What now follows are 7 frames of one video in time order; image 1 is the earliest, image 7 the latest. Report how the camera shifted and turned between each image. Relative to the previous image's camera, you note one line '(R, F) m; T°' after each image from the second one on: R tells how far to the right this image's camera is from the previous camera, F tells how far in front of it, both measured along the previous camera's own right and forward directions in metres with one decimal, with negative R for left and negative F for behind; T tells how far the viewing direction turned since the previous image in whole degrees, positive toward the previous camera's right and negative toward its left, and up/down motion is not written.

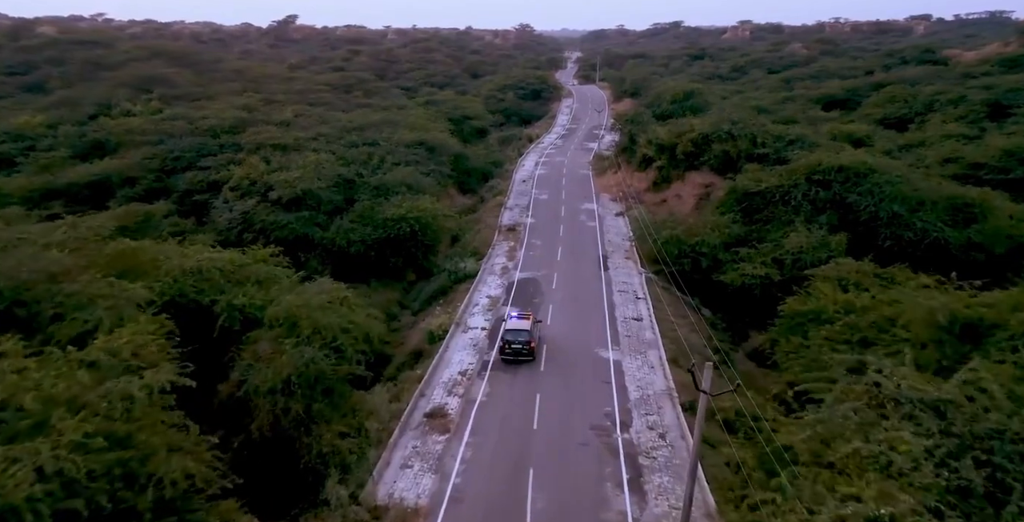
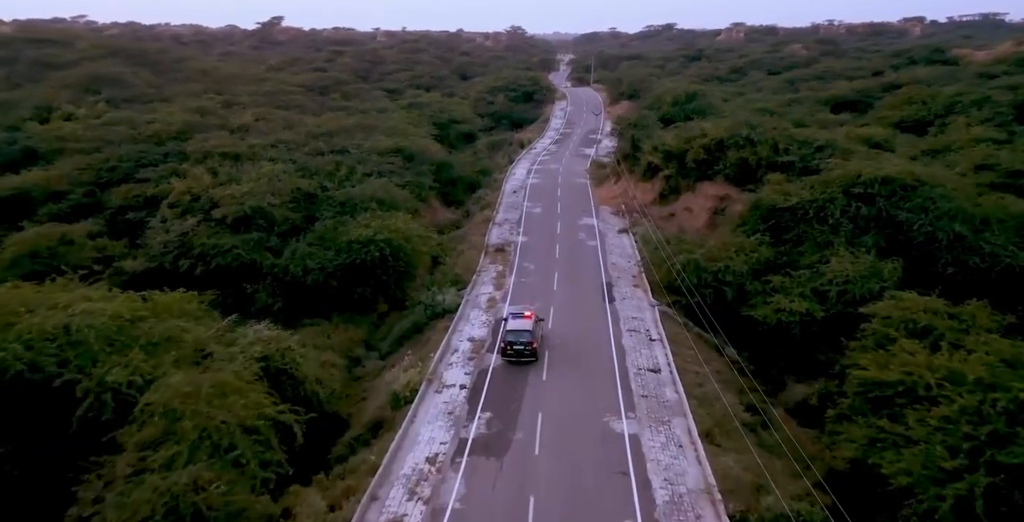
(+0.2, +6.3) m; +1°
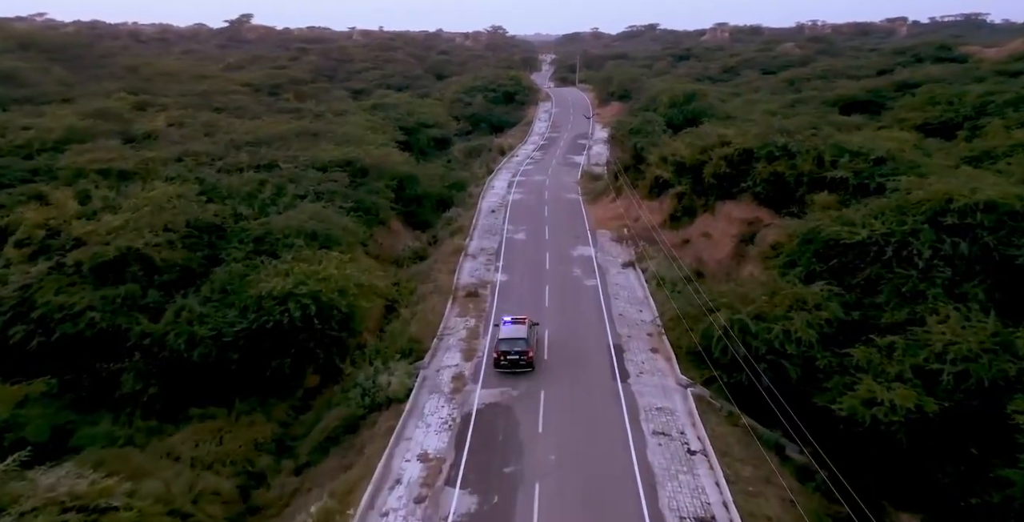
(+0.3, +9.6) m; +1°
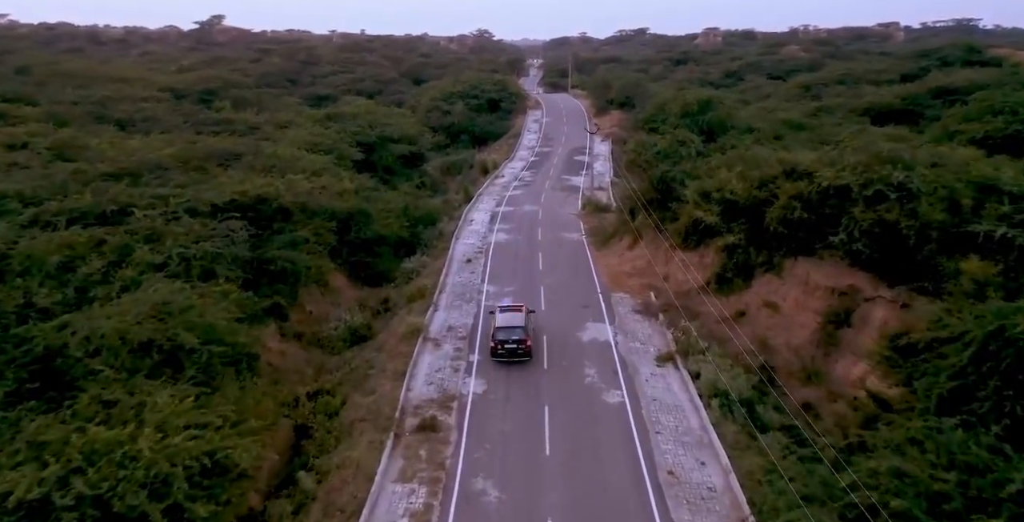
(+0.3, +12.1) m; +1°
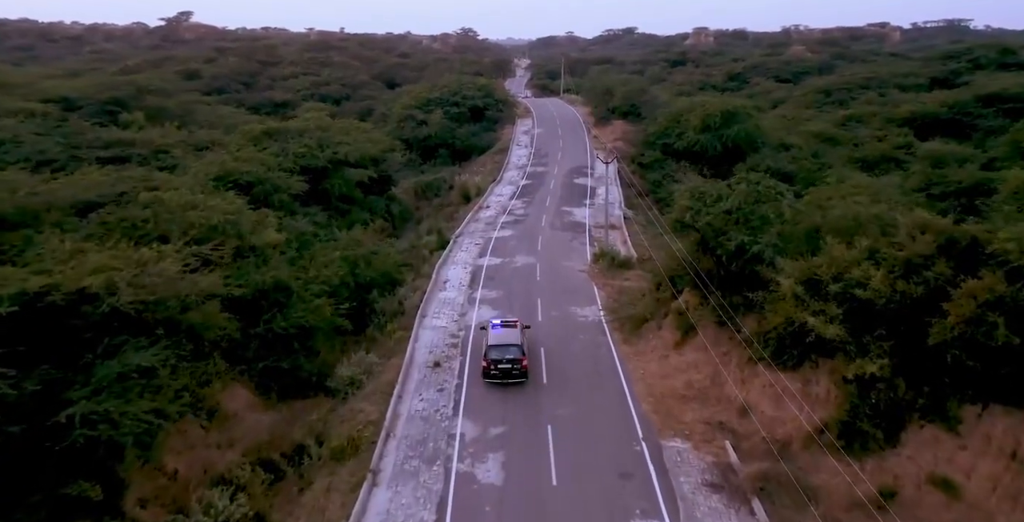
(-0.1, +11.6) m; +1°
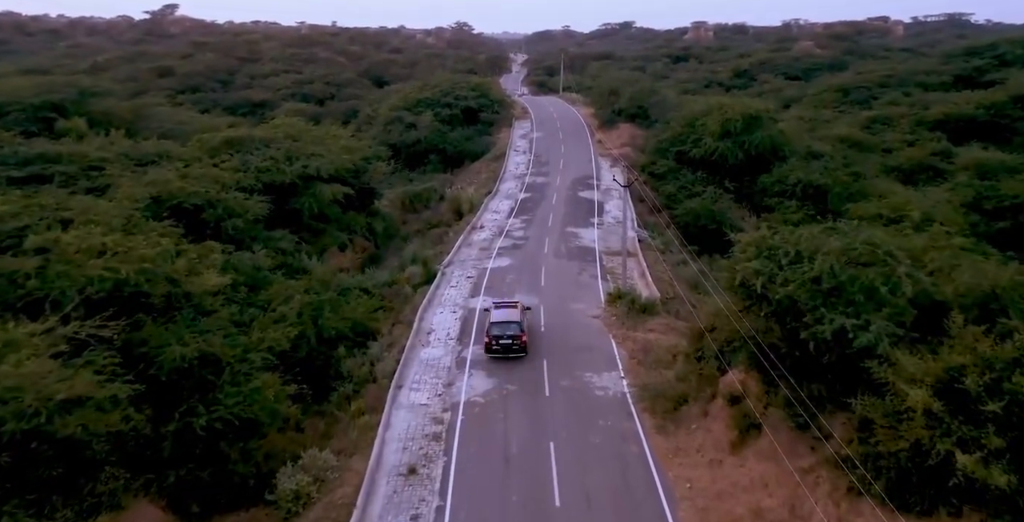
(-0.1, +5.9) m; 0°
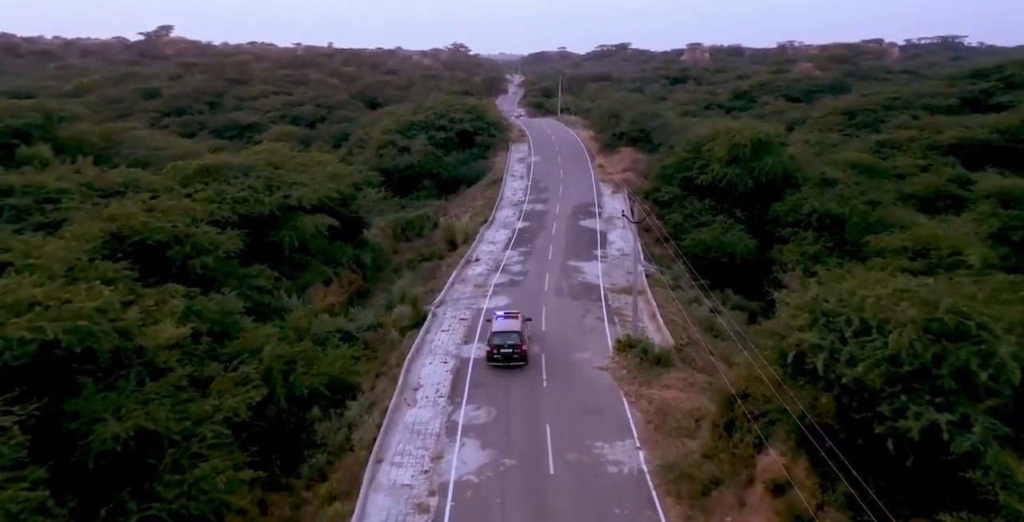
(-0.1, +2.9) m; 0°
